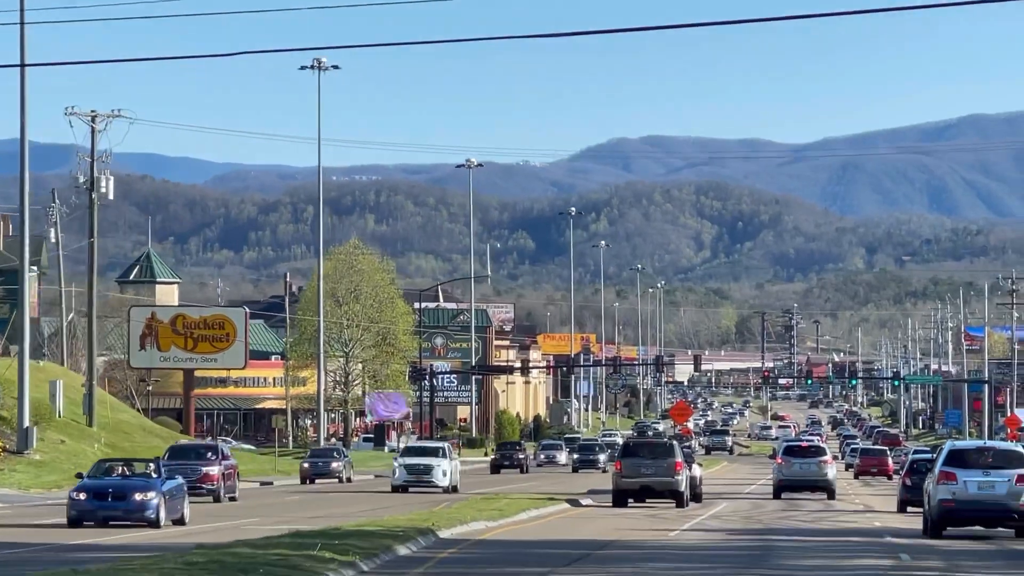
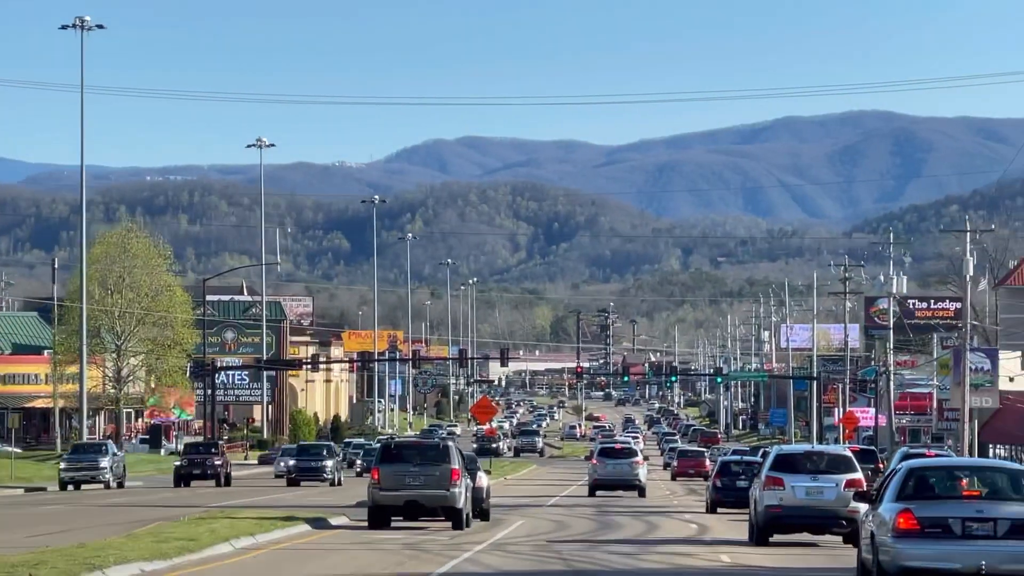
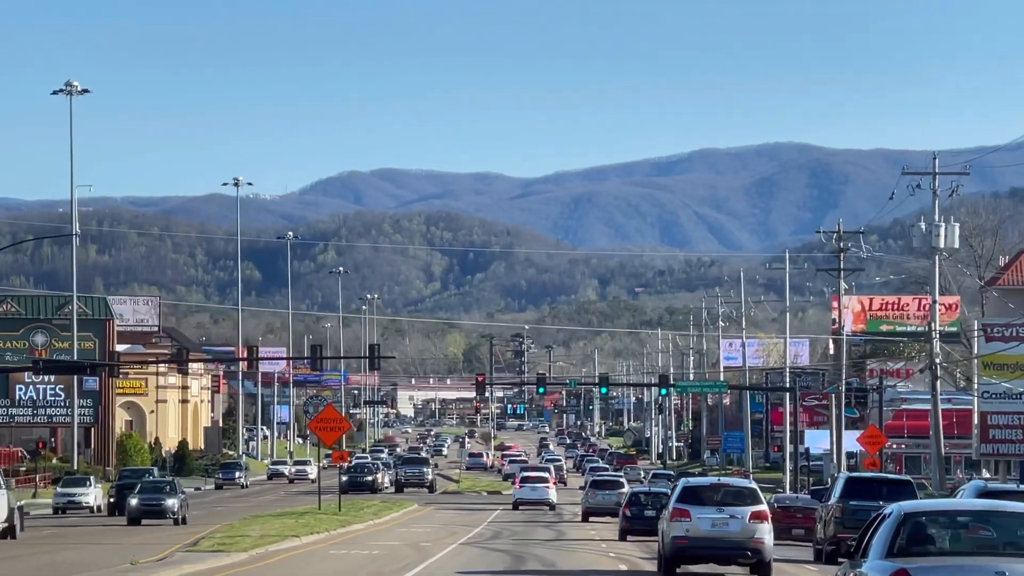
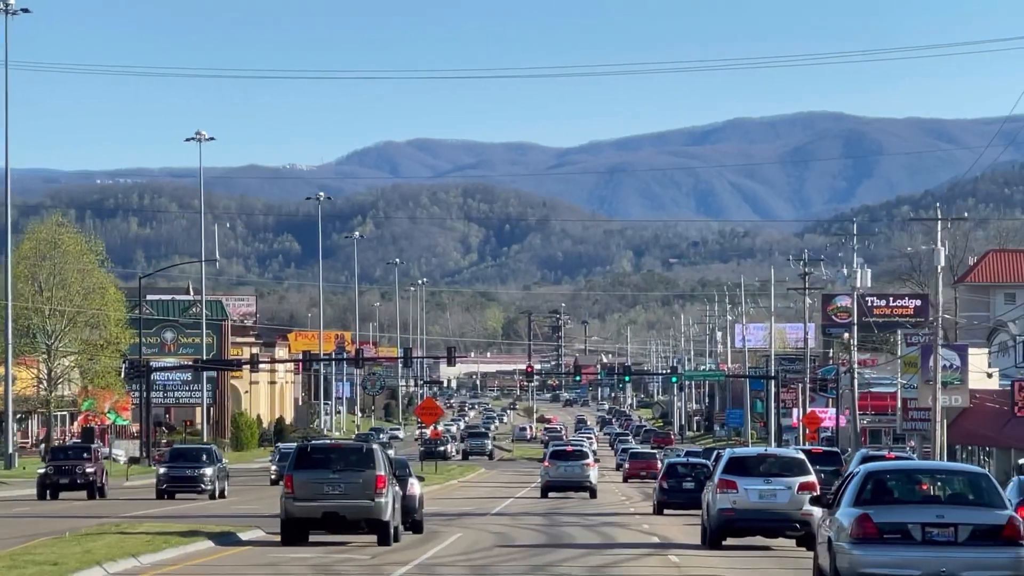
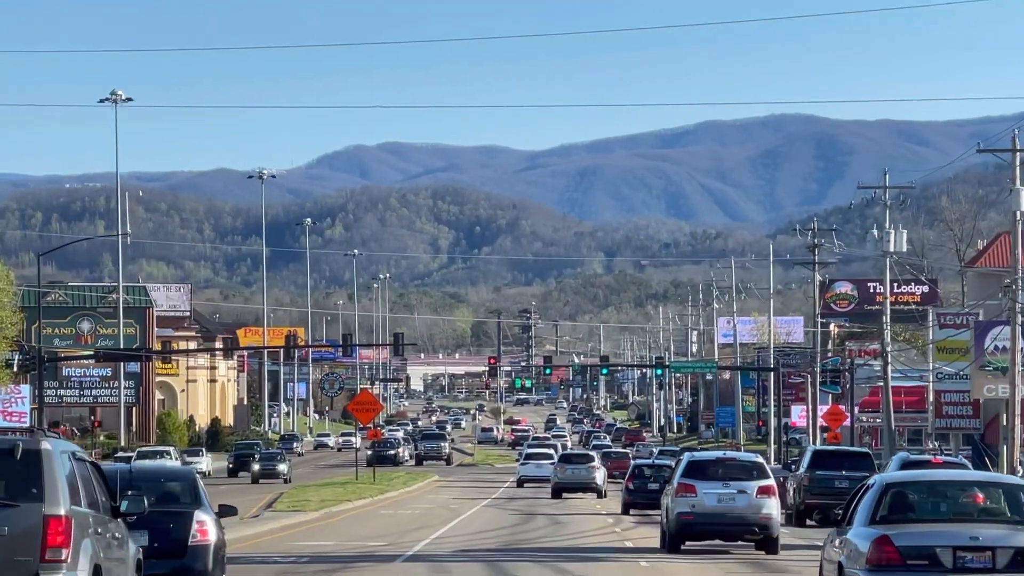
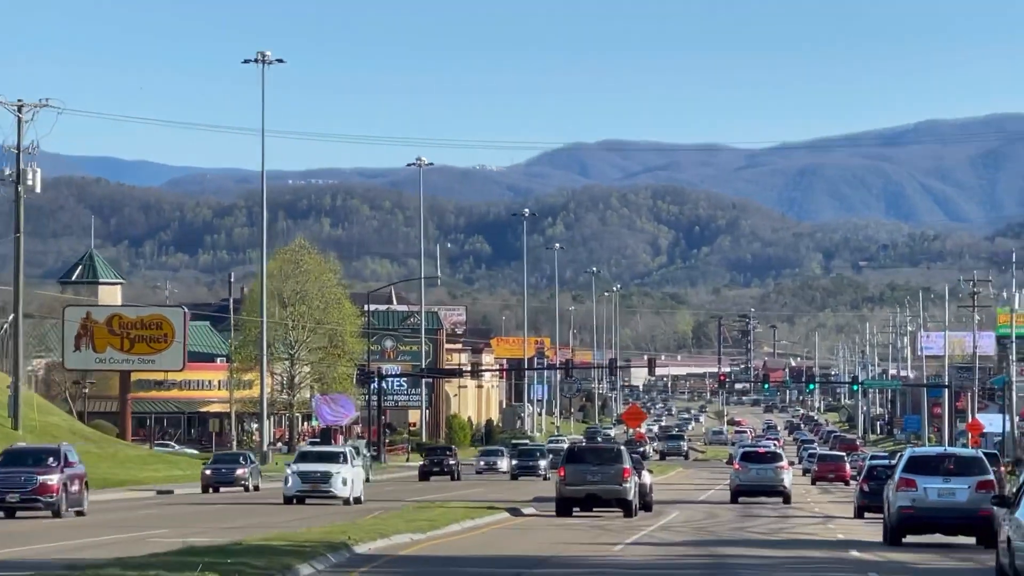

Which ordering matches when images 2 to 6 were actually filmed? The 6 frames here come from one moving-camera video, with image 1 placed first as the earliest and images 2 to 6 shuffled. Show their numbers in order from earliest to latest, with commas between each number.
6, 2, 4, 5, 3
